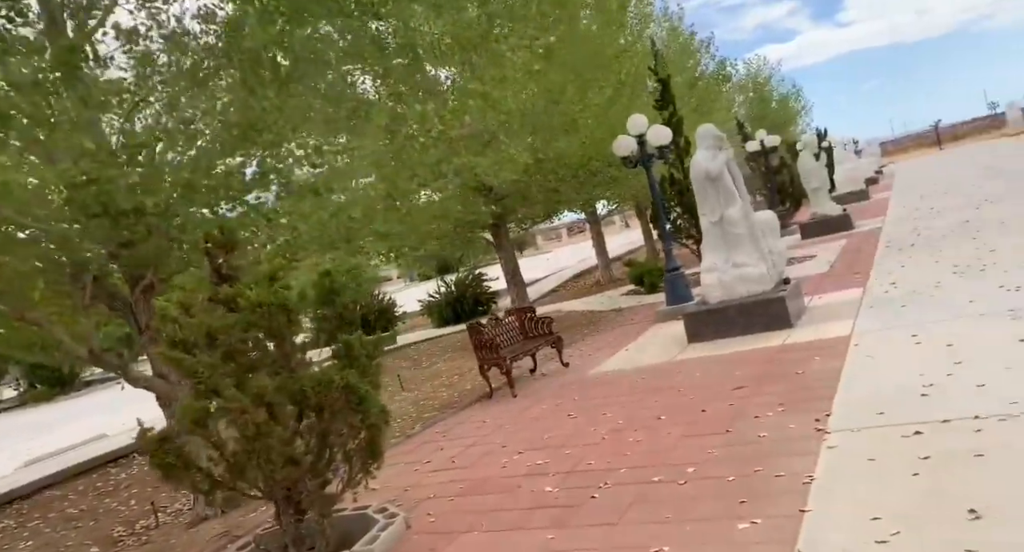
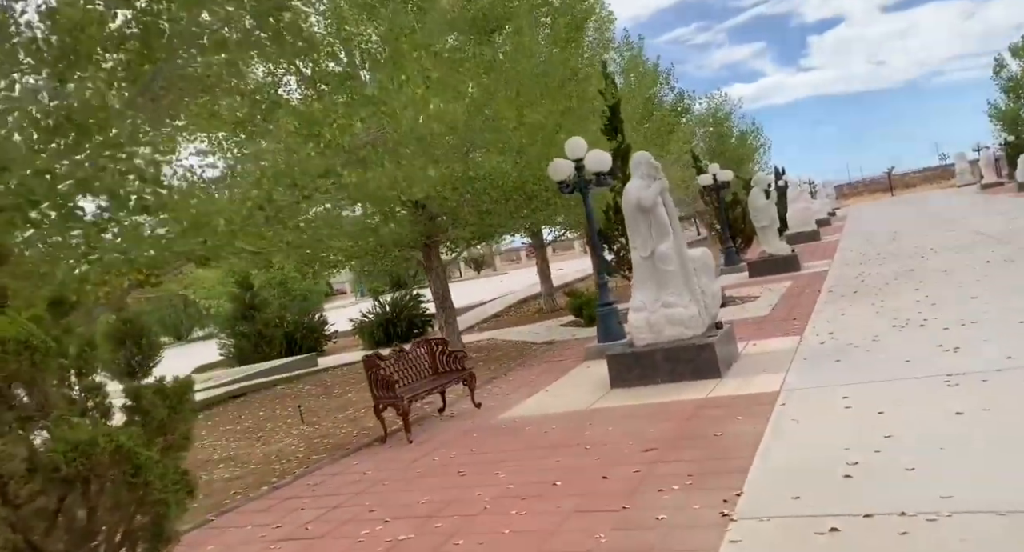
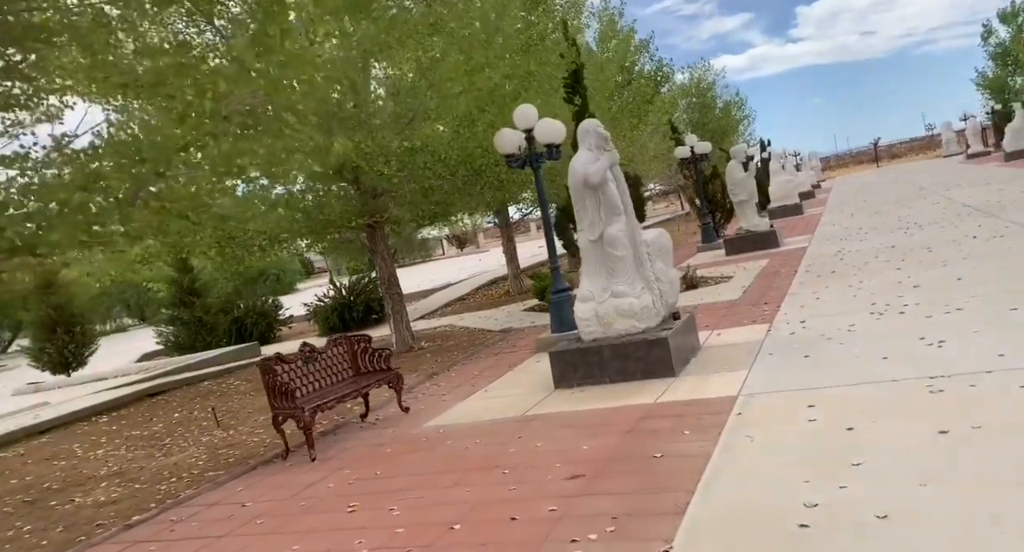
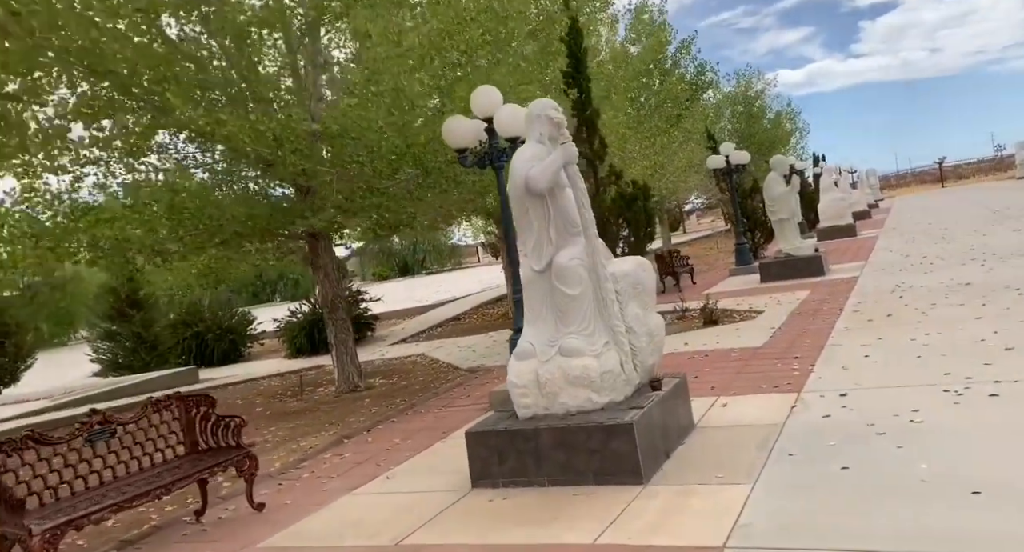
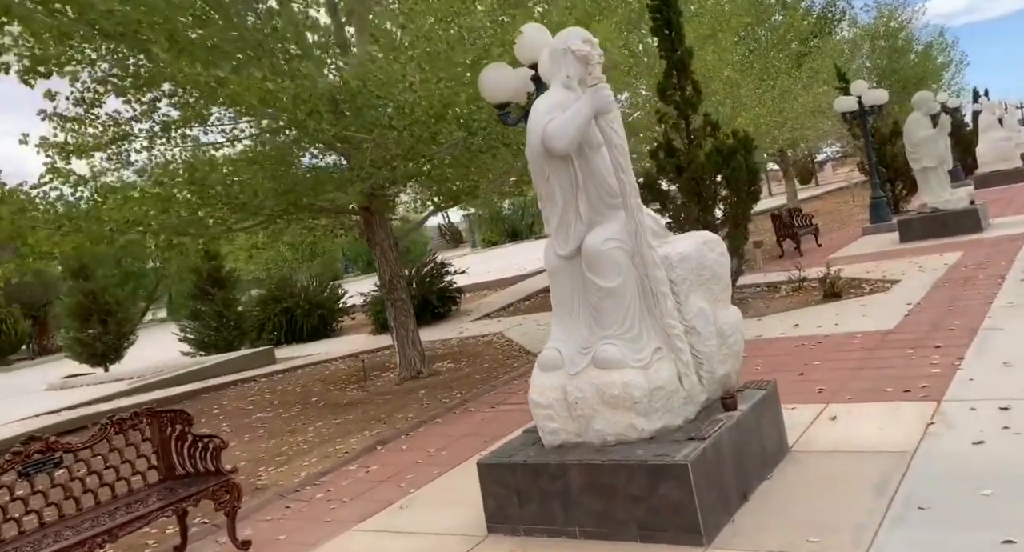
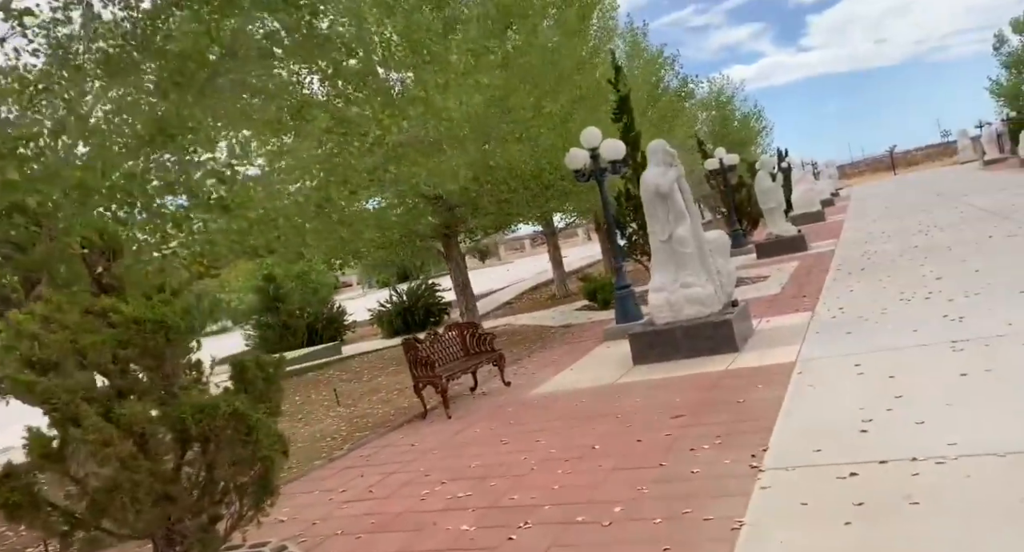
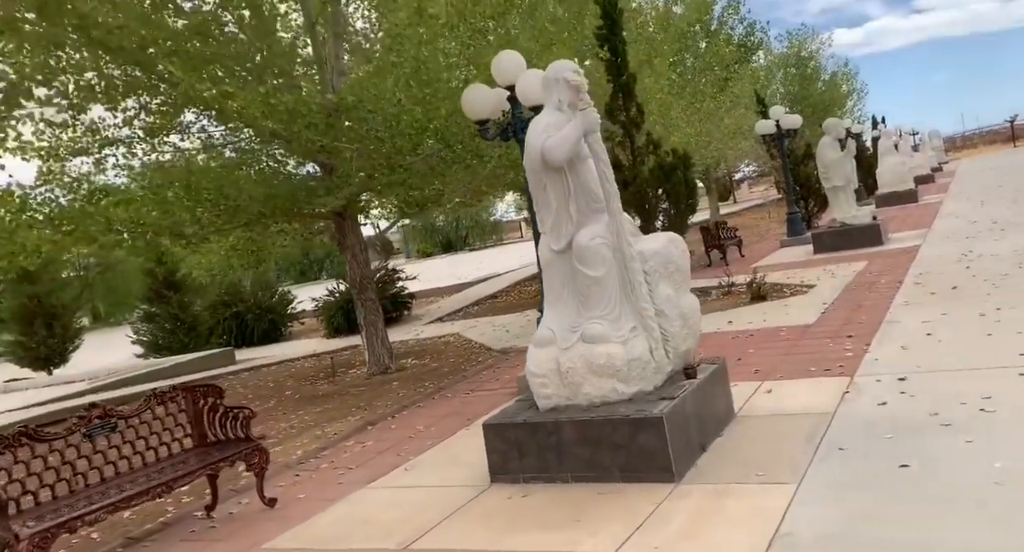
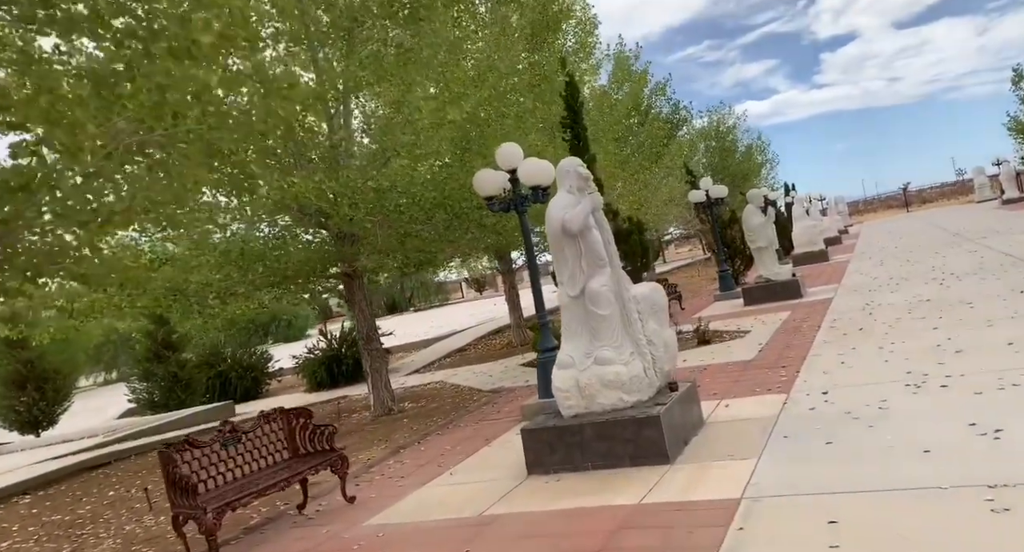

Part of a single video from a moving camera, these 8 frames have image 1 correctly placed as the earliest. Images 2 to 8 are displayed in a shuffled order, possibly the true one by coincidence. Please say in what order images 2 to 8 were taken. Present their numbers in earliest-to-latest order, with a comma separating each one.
6, 2, 3, 8, 4, 7, 5
